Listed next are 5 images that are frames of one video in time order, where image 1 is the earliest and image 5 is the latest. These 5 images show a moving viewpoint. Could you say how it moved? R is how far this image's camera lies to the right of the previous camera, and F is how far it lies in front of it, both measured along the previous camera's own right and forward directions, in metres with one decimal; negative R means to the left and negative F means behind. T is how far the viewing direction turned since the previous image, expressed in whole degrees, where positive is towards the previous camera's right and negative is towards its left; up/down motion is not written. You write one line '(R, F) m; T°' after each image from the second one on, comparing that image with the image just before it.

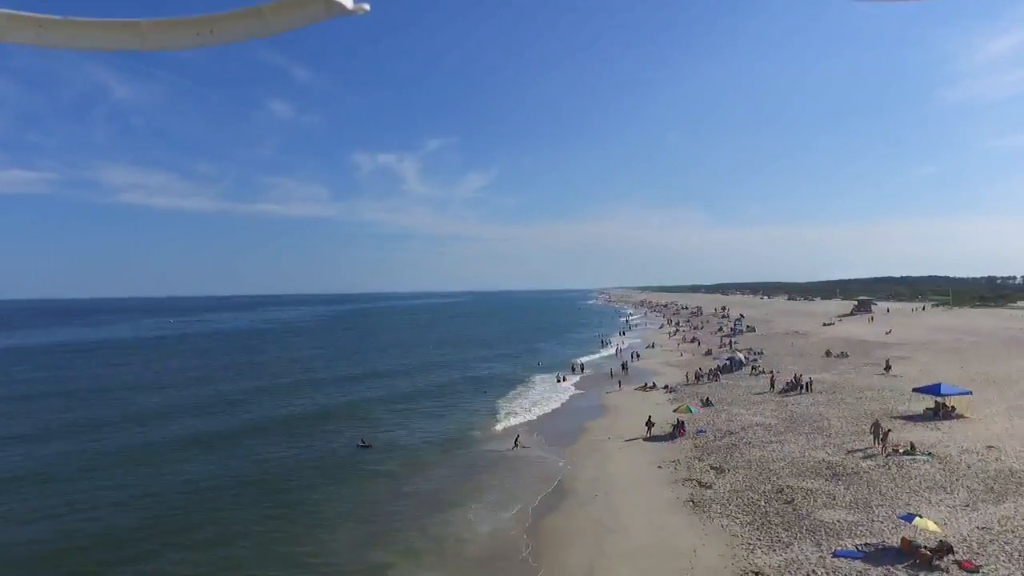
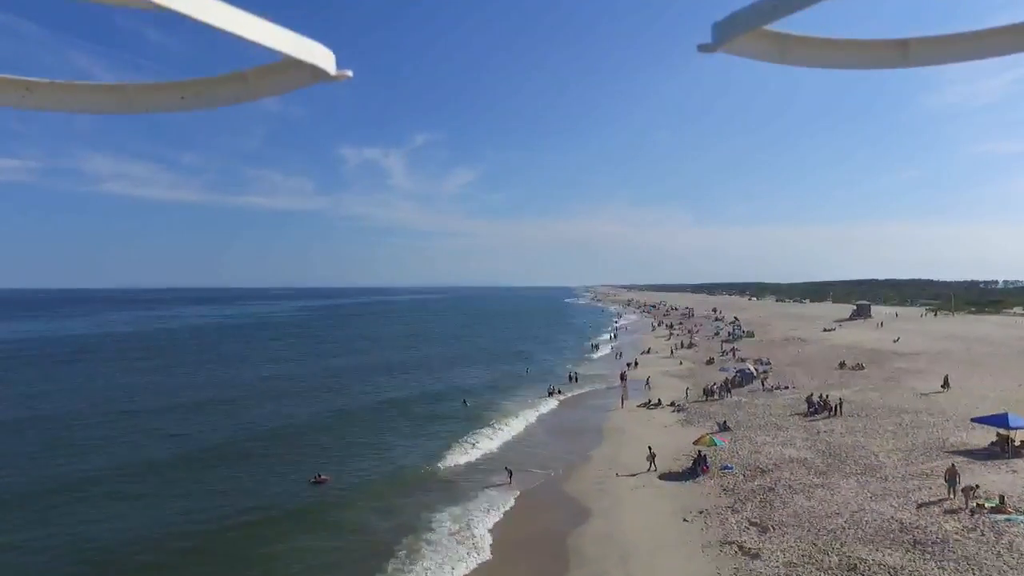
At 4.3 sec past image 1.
(-0.3, +3.8) m; +2°
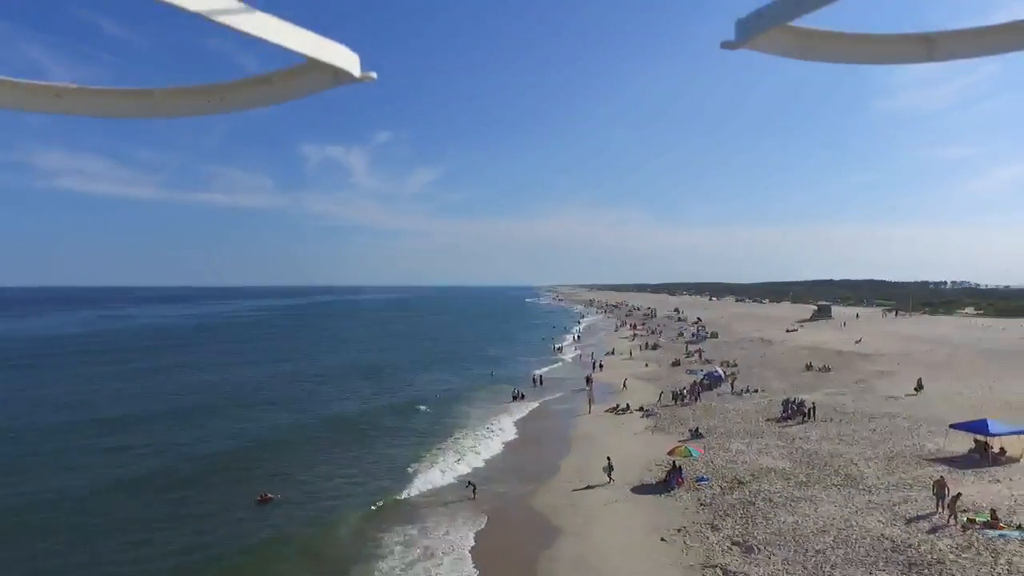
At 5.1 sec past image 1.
(0.0, +1.5) m; +4°
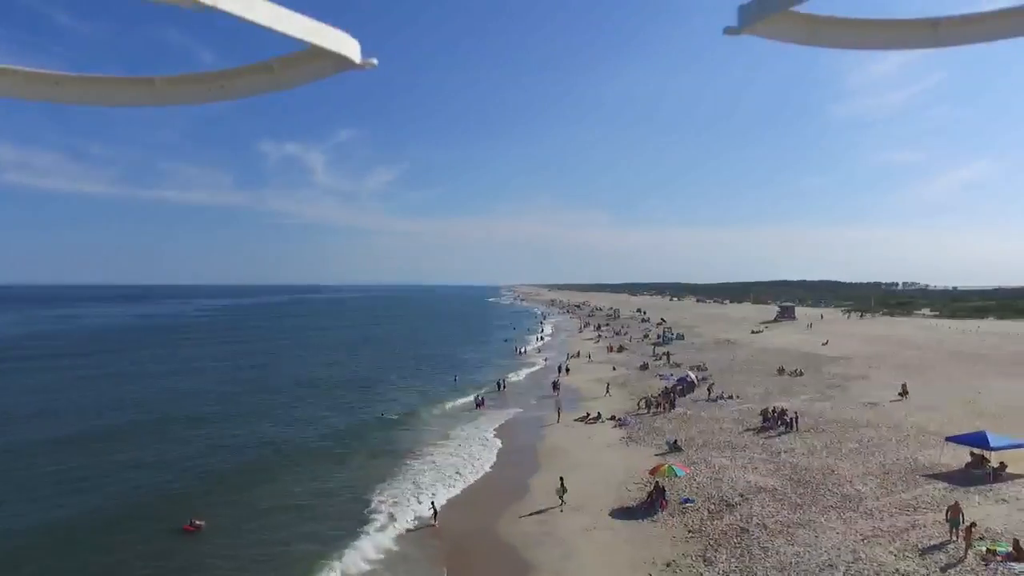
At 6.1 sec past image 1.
(-0.1, +2.1) m; +4°
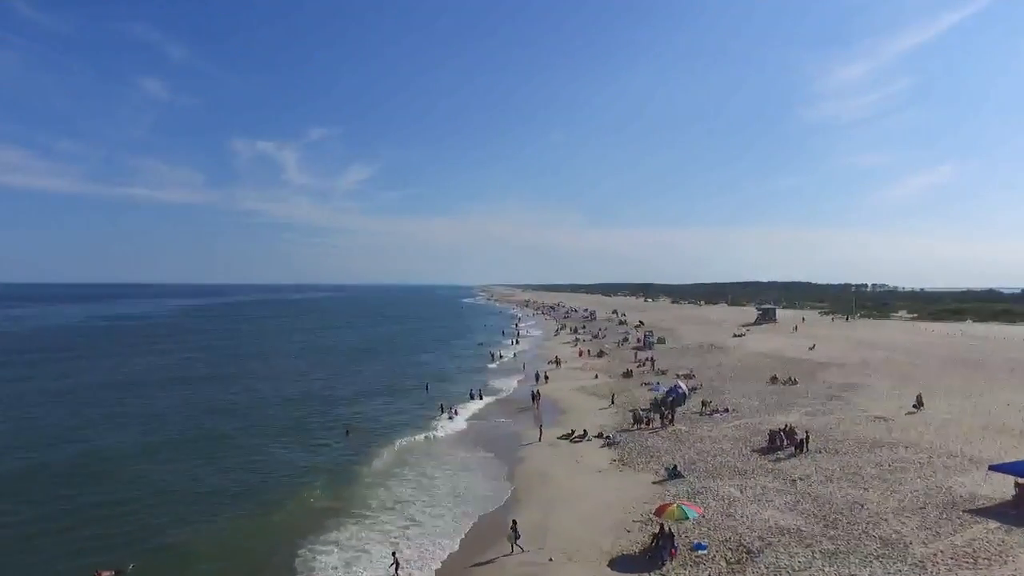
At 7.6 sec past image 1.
(-0.2, +2.9) m; +3°
